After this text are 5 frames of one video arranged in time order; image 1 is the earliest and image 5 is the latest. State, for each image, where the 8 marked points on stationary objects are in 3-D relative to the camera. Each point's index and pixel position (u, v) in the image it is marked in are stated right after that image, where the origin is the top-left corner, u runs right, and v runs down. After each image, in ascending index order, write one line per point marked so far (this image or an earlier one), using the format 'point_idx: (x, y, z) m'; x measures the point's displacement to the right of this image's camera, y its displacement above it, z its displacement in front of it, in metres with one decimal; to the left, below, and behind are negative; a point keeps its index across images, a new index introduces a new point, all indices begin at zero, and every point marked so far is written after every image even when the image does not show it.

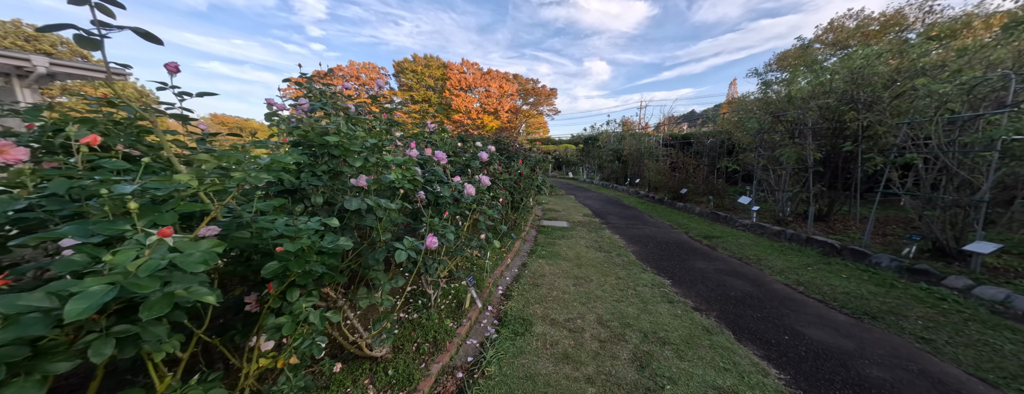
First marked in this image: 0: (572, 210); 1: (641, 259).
0: (+1.5, -0.3, +7.4) m
1: (+1.7, -0.8, +4.0) m
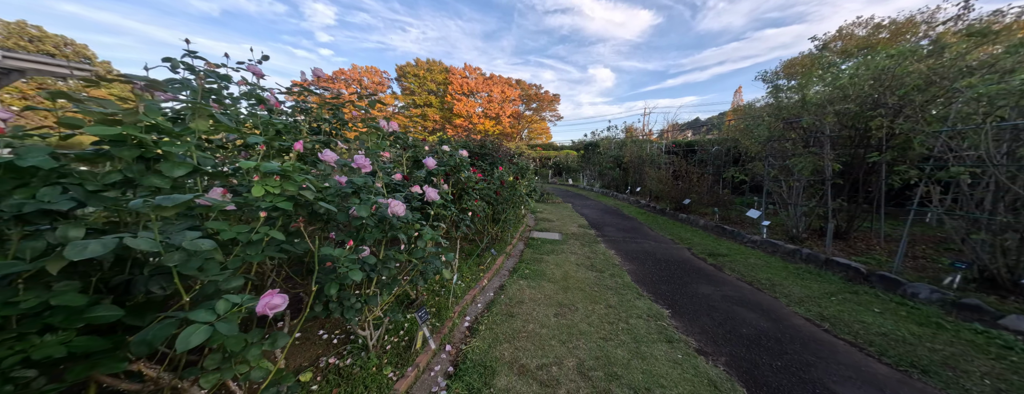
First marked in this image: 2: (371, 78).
0: (+1.3, -0.5, +6.9) m
1: (+1.5, -1.0, +3.6) m
2: (-8.1, +7.0, +17.6) m
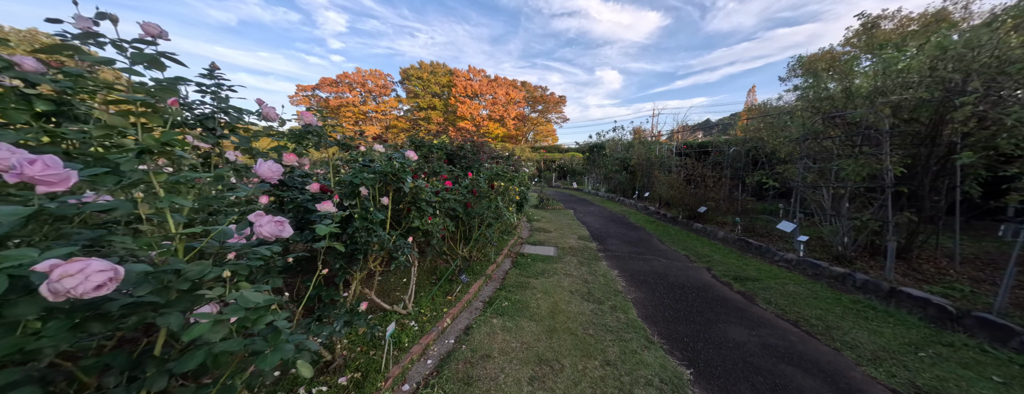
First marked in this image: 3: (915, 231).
0: (+1.1, -0.7, +6.1) m
1: (+1.3, -1.1, +2.8) m
2: (-8.0, +6.8, +17.2) m
3: (+4.8, -0.4, +3.5) m
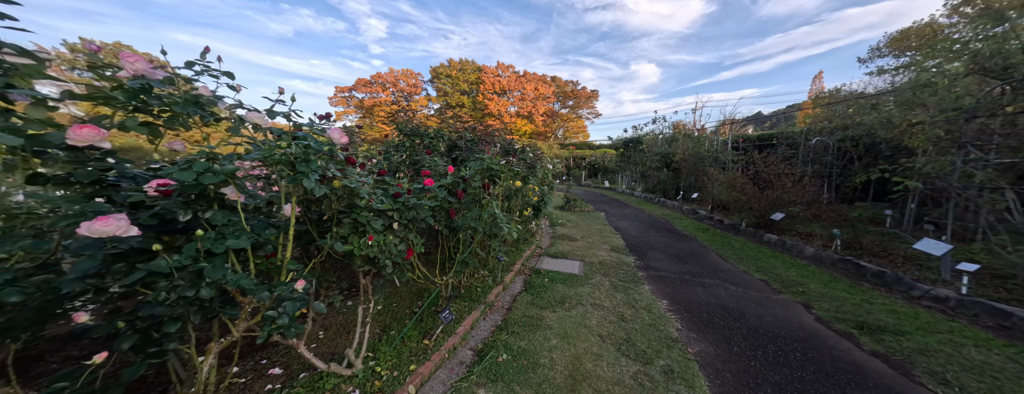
0: (+1.4, -0.7, +5.1) m
1: (+1.2, -1.2, +1.7) m
2: (-6.4, +6.9, +16.9) m
3: (+4.8, -0.5, +2.0) m
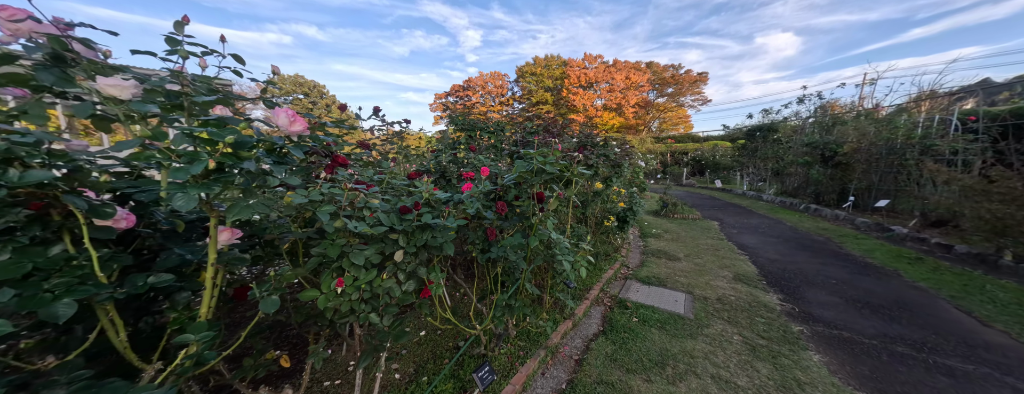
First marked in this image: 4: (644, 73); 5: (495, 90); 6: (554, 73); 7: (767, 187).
0: (+2.5, -0.8, +3.7) m
1: (+1.4, -1.3, +0.6) m
2: (-1.5, +6.9, +17.3) m
3: (+4.9, -0.6, -0.1) m
4: (+7.6, +7.2, +17.1) m
5: (-1.1, +6.3, +17.1) m
6: (+2.6, +8.0, +18.8) m
7: (+7.7, +0.3, +8.9) m
